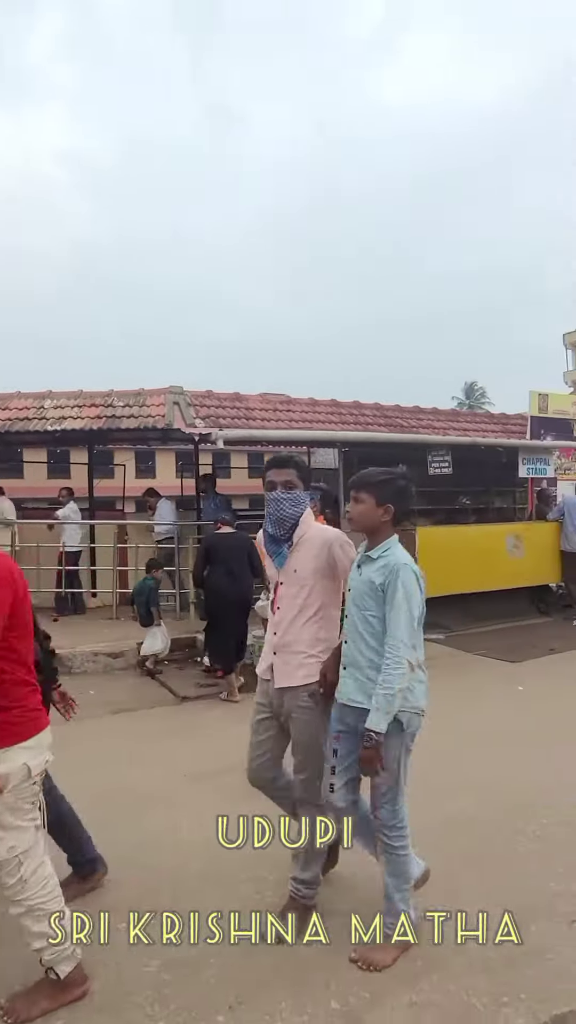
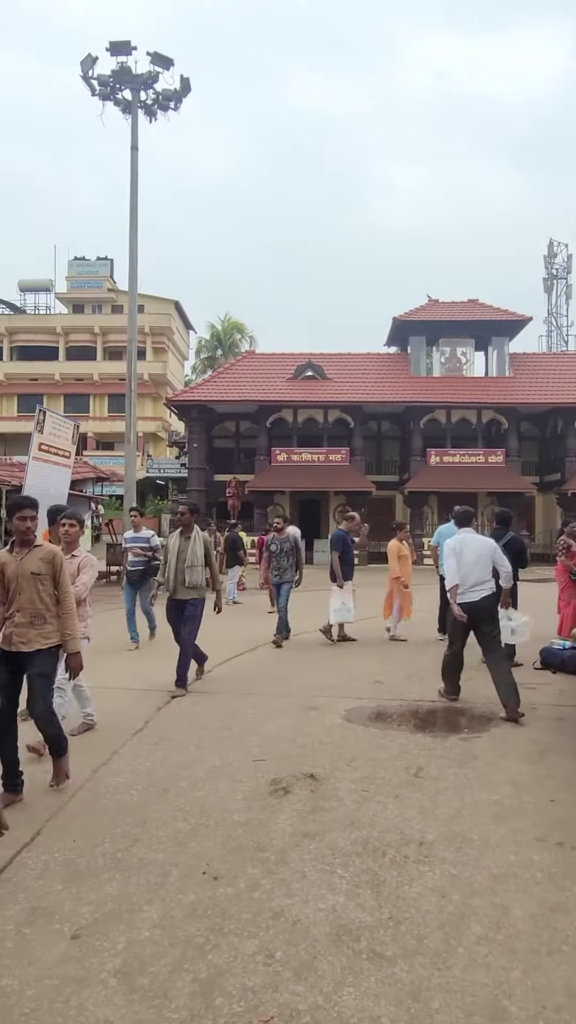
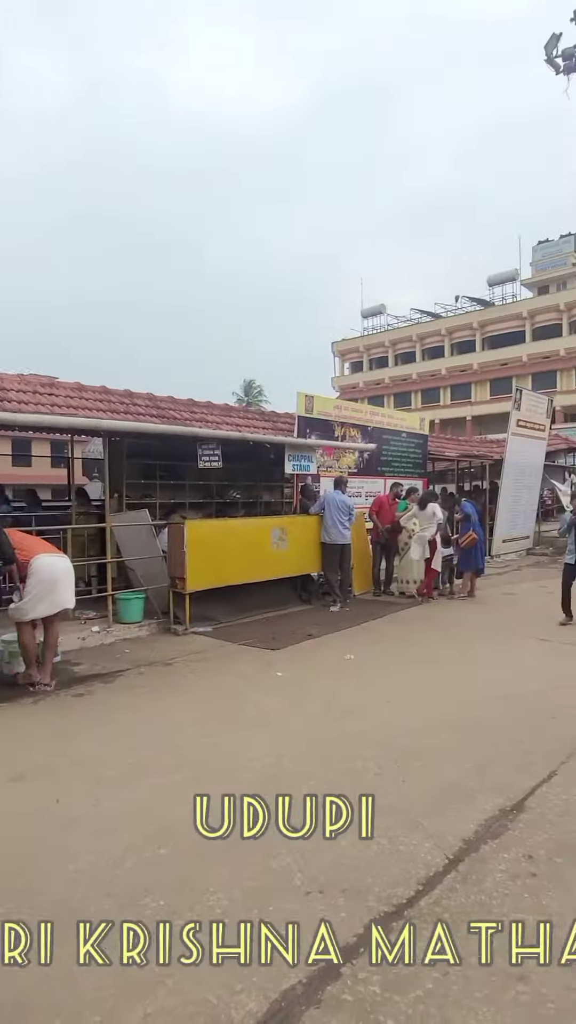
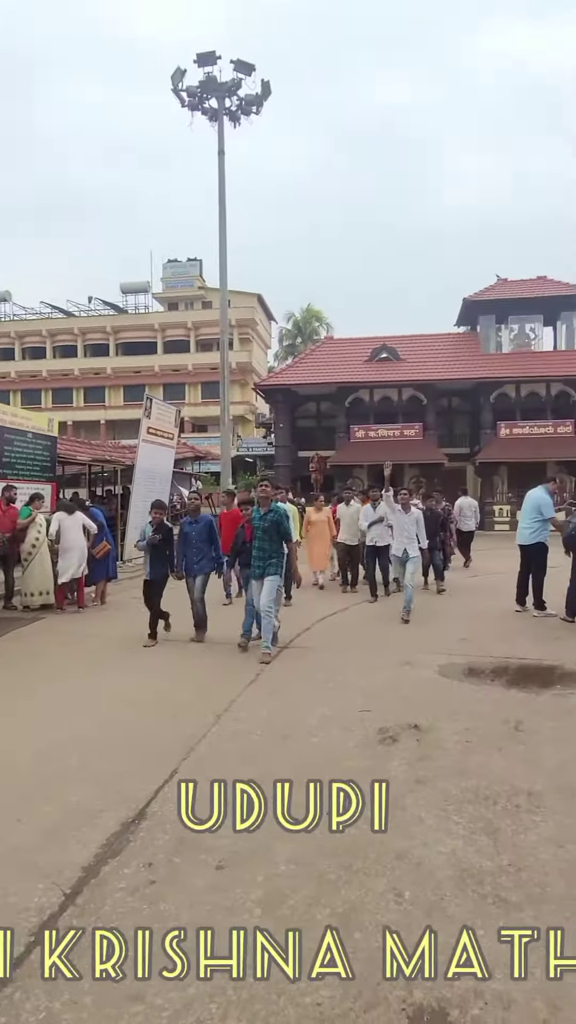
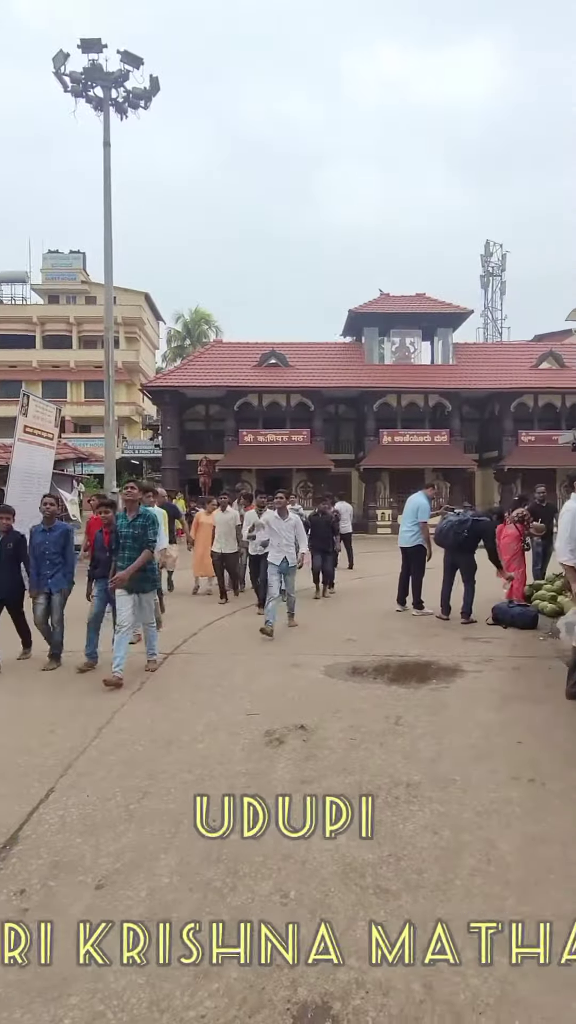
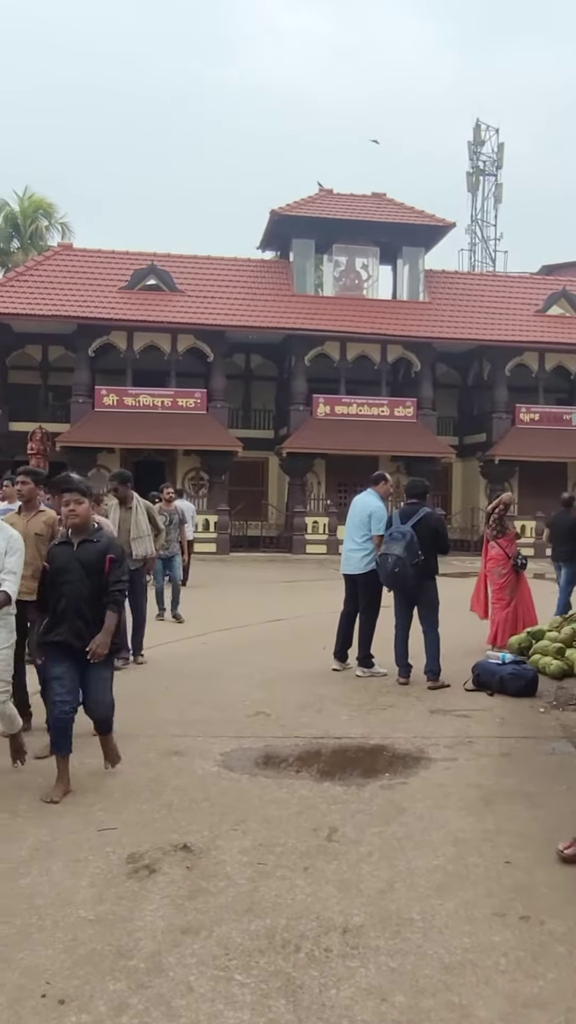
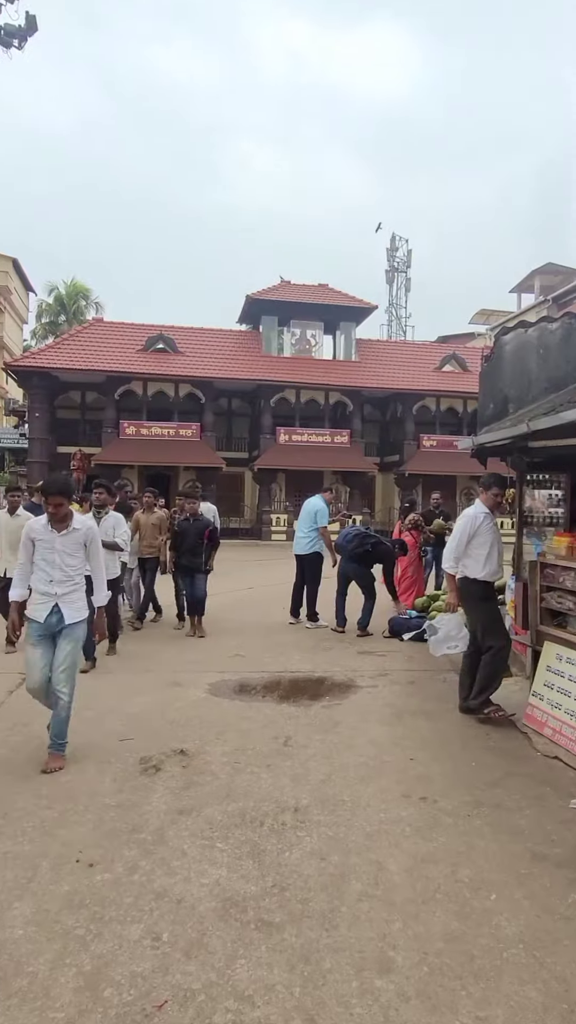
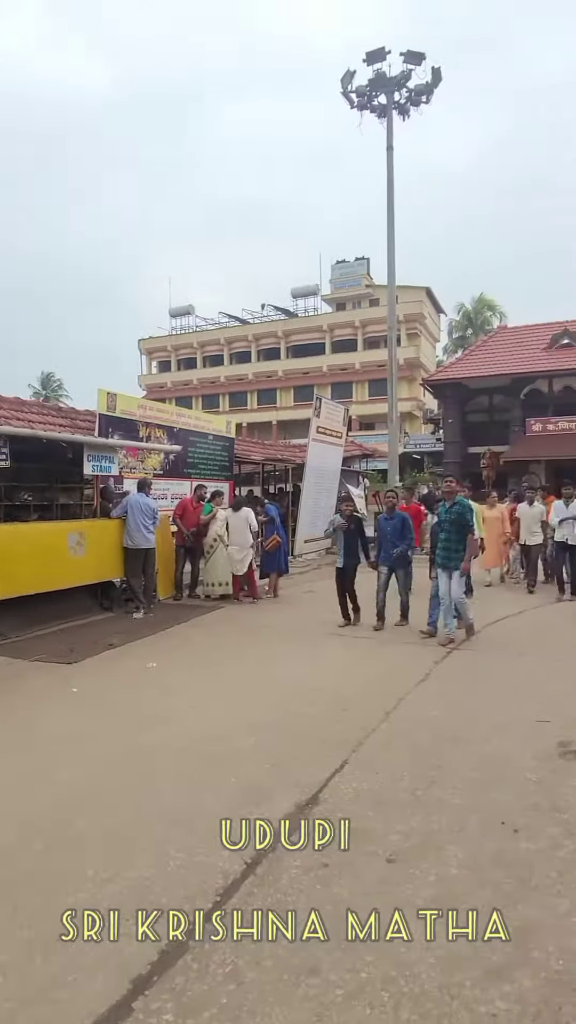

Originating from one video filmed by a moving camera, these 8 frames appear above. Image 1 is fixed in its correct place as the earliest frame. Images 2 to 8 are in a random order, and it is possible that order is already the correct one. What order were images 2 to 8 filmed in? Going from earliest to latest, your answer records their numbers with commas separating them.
3, 8, 4, 5, 7, 6, 2
